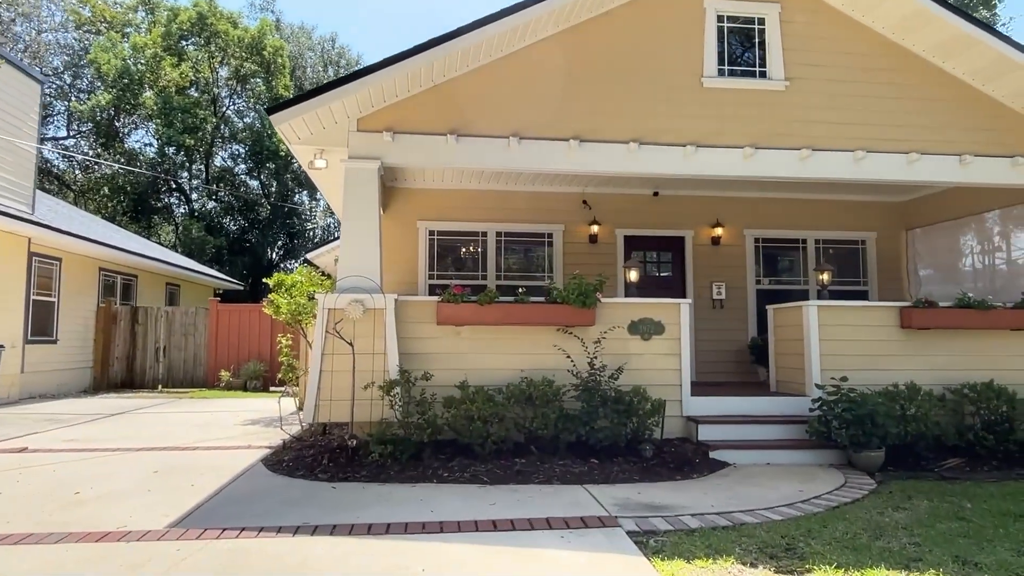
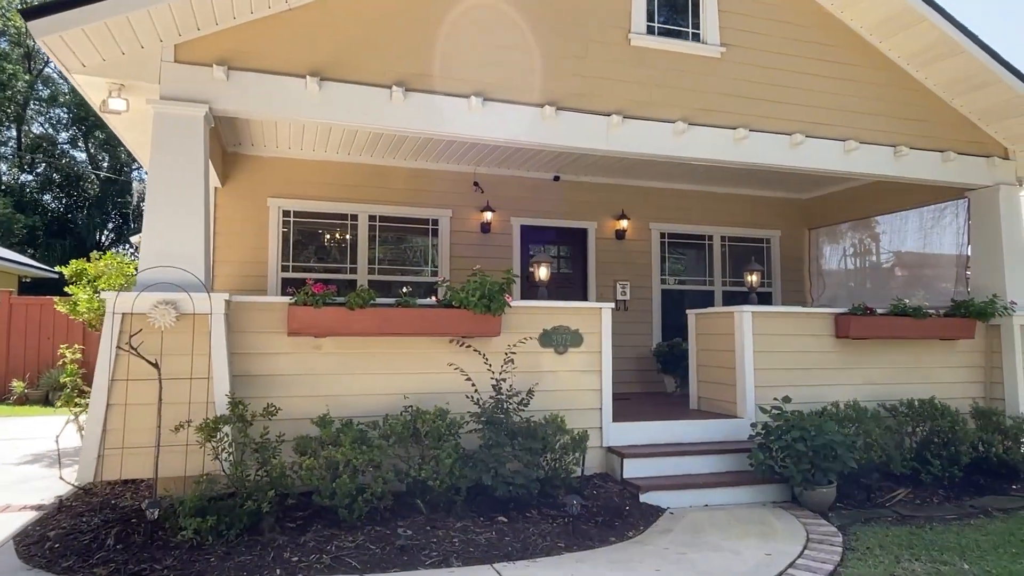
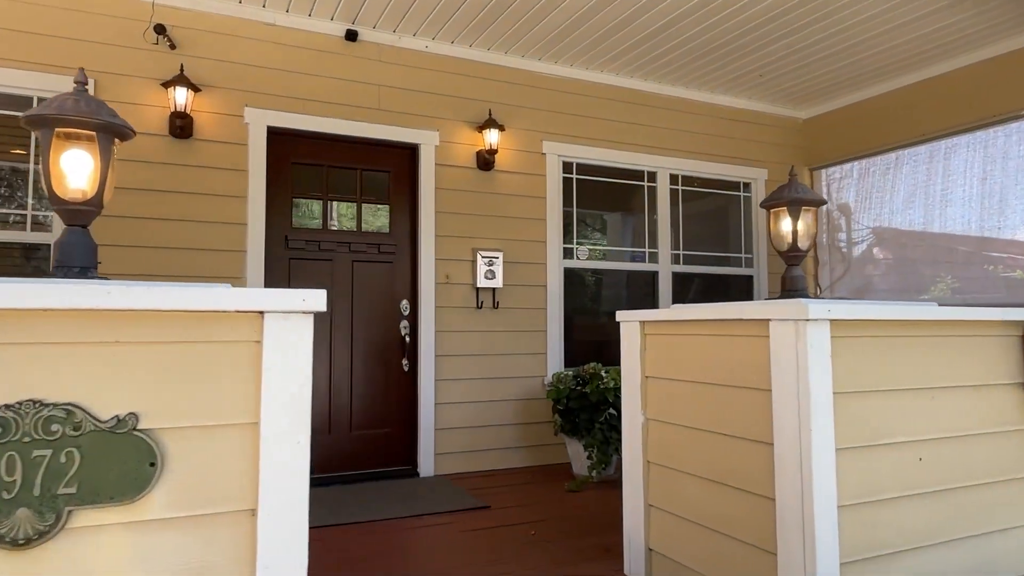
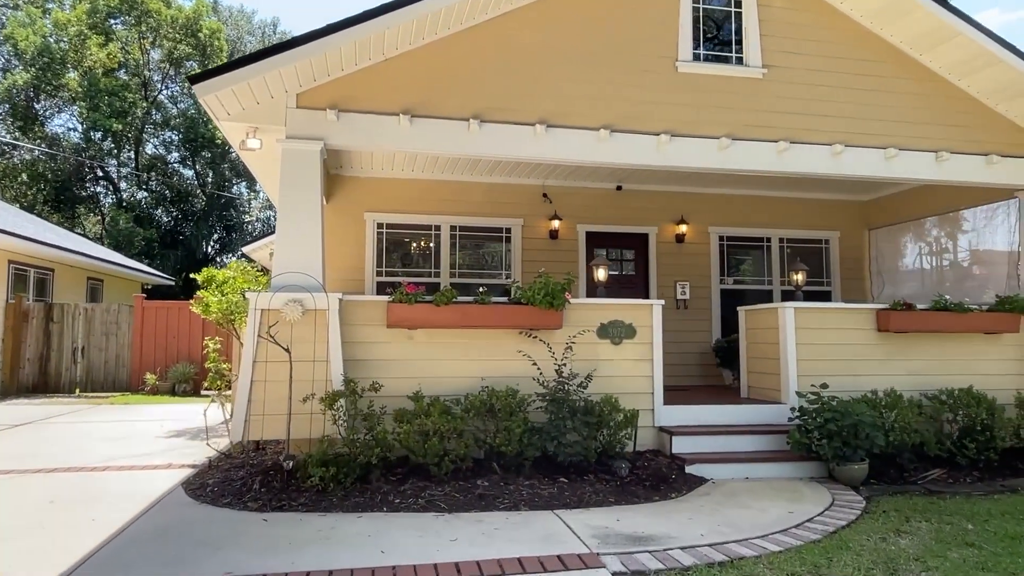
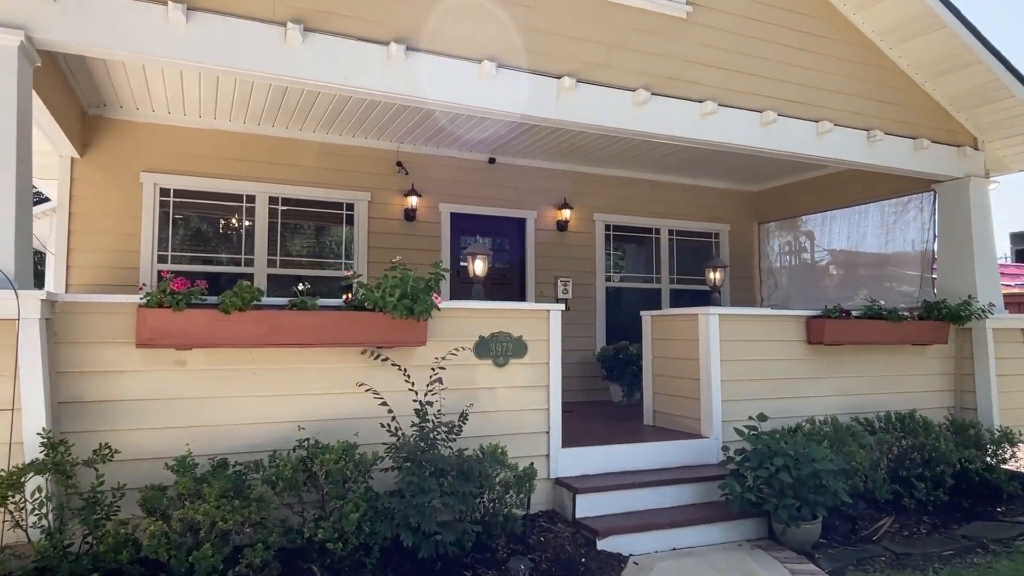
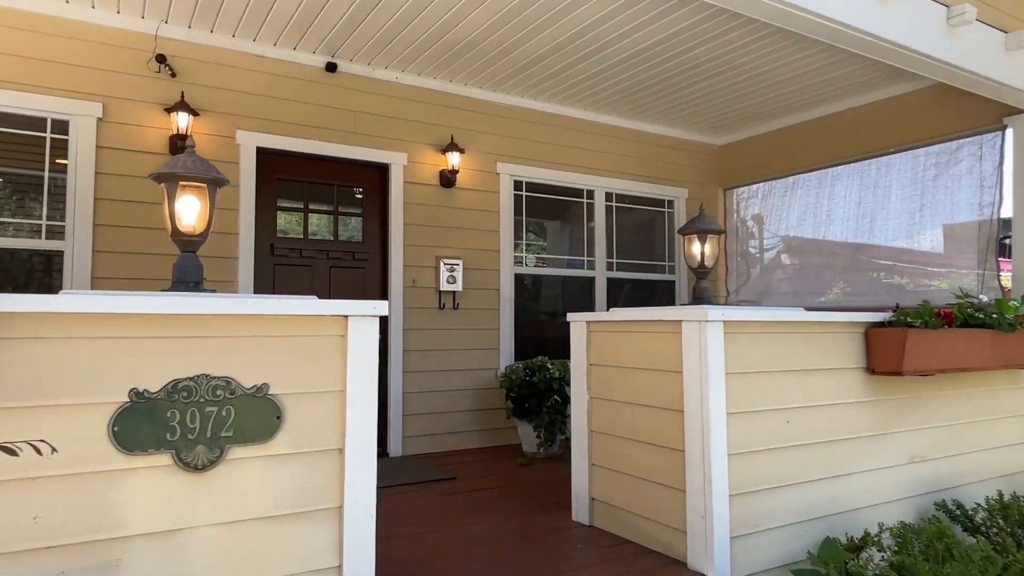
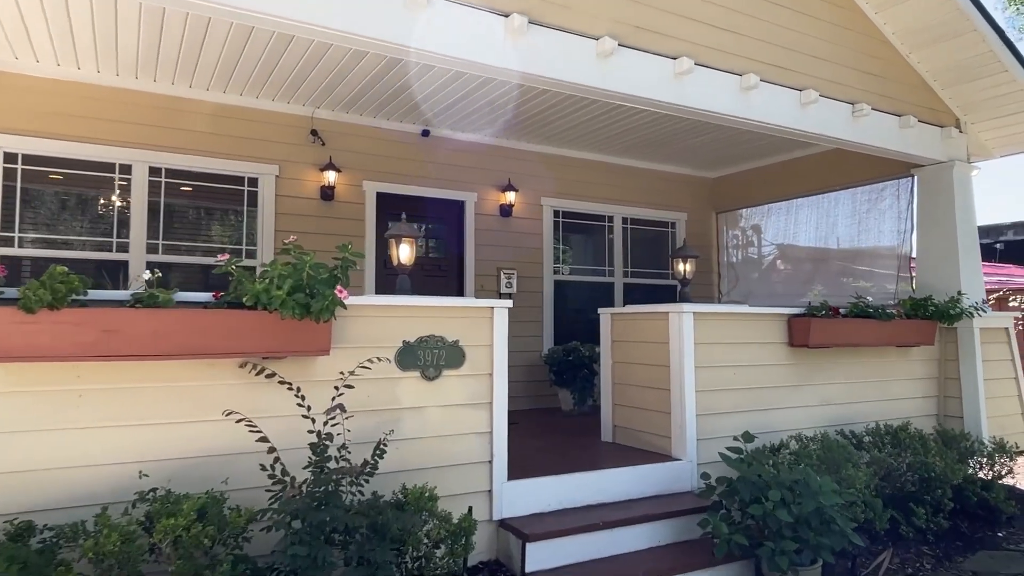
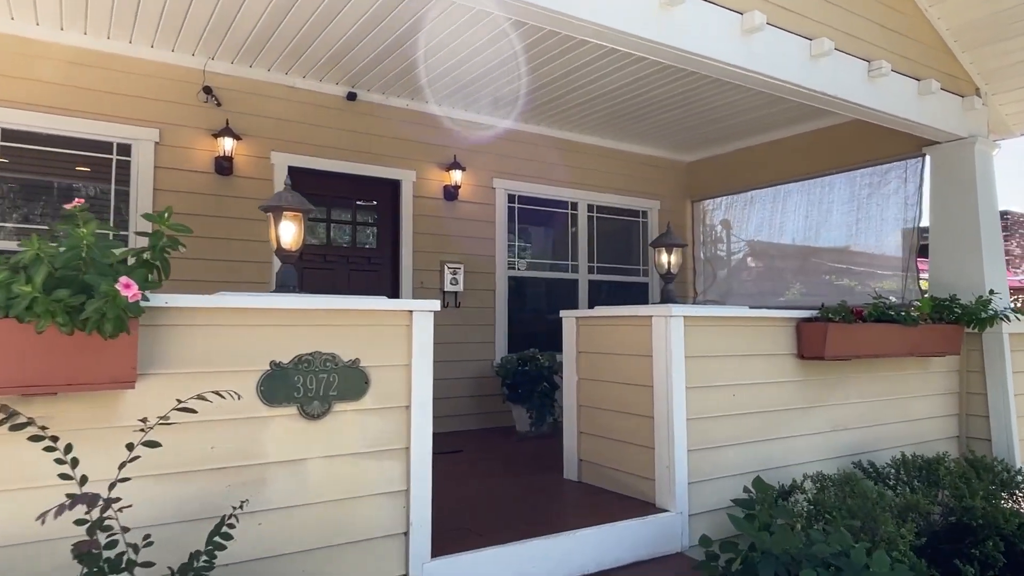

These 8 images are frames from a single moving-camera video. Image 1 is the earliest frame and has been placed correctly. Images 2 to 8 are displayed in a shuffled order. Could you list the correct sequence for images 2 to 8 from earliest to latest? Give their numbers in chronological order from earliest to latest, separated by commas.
4, 2, 5, 7, 8, 6, 3
